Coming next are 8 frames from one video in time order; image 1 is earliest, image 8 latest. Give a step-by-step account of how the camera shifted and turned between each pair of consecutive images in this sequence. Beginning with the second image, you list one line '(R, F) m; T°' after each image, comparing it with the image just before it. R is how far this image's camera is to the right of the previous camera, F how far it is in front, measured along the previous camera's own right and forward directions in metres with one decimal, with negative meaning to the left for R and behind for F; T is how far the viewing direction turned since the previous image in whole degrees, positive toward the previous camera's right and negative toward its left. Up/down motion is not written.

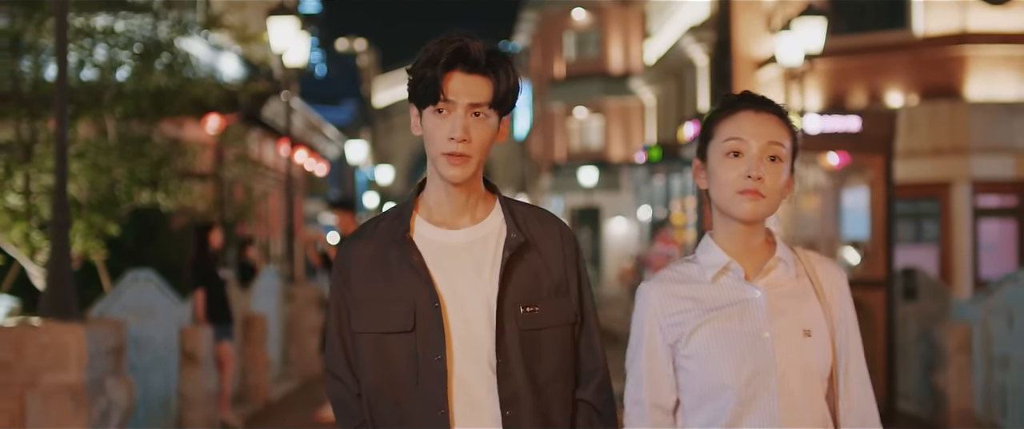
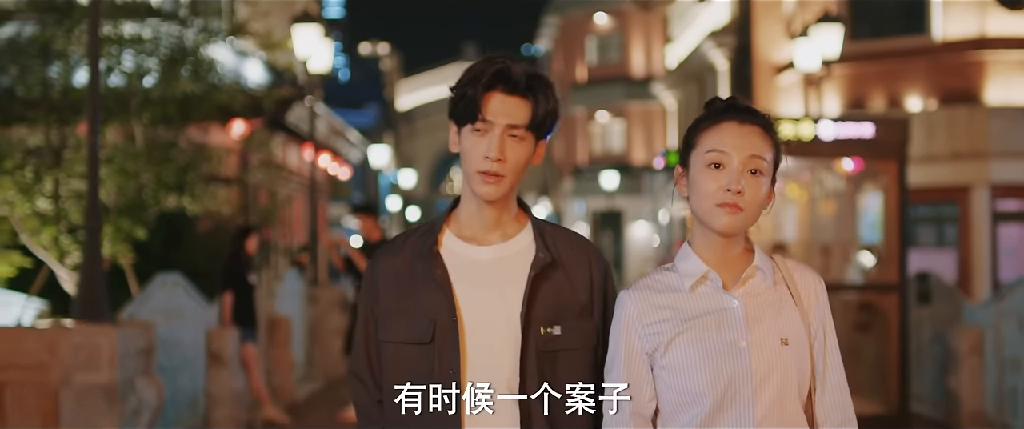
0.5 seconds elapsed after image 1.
(0.0, -0.2) m; -1°
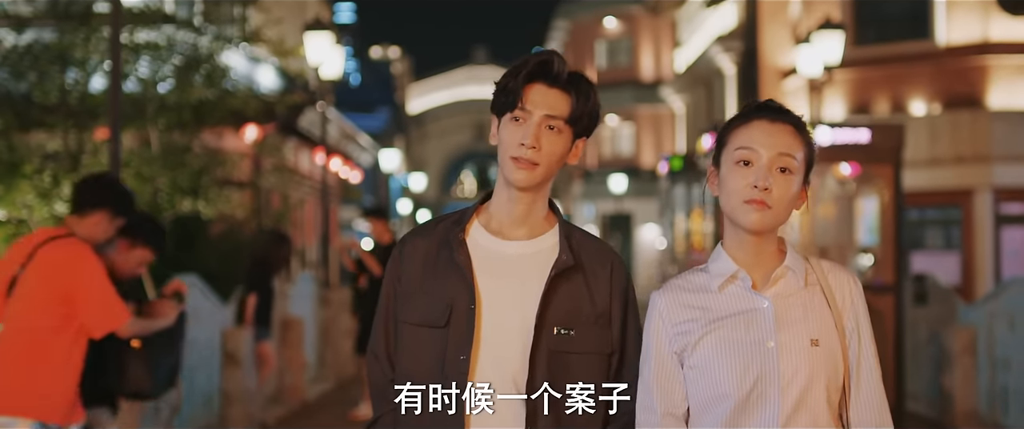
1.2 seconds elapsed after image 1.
(0.0, -0.3) m; -1°
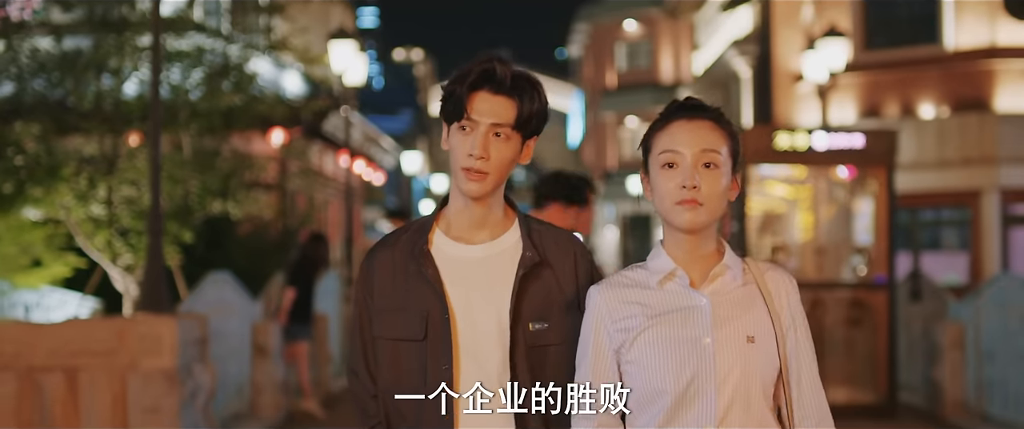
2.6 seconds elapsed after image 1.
(+0.1, -0.6) m; -1°
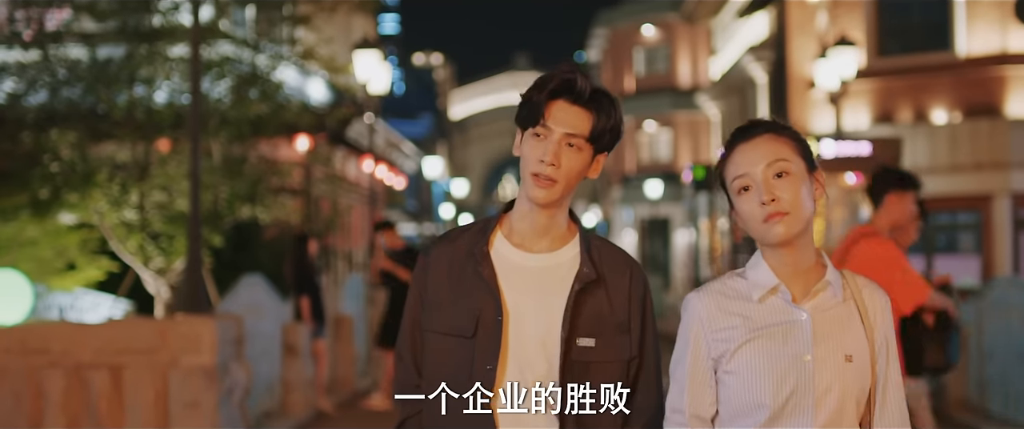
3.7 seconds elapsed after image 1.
(0.0, -0.5) m; -1°
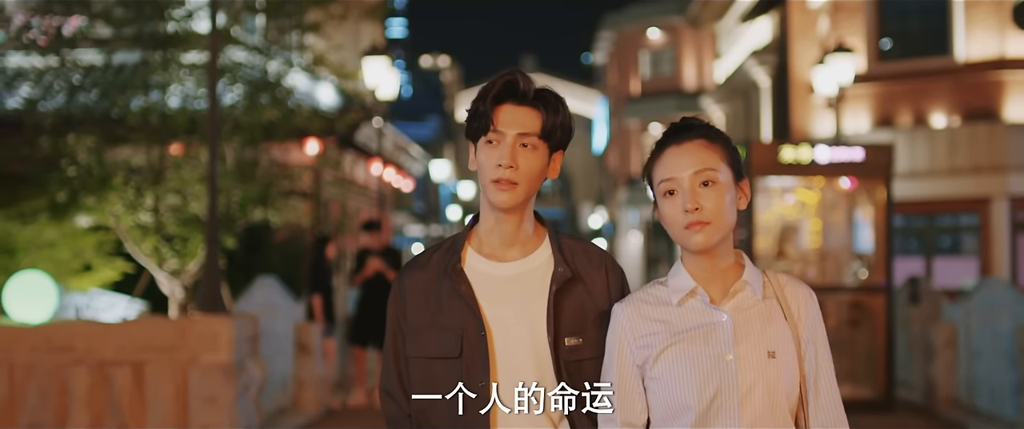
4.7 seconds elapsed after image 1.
(0.0, -0.4) m; 0°
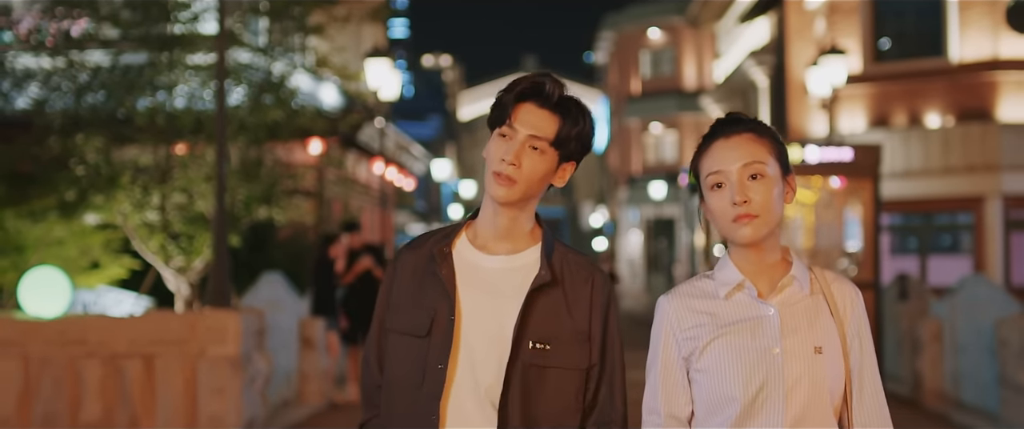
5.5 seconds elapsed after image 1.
(0.0, -0.3) m; 0°
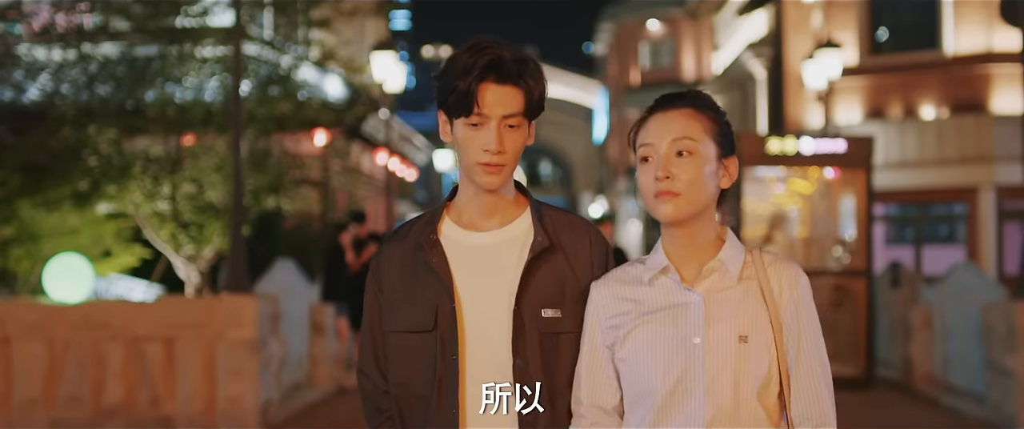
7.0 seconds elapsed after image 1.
(-0.1, -0.4) m; 0°
